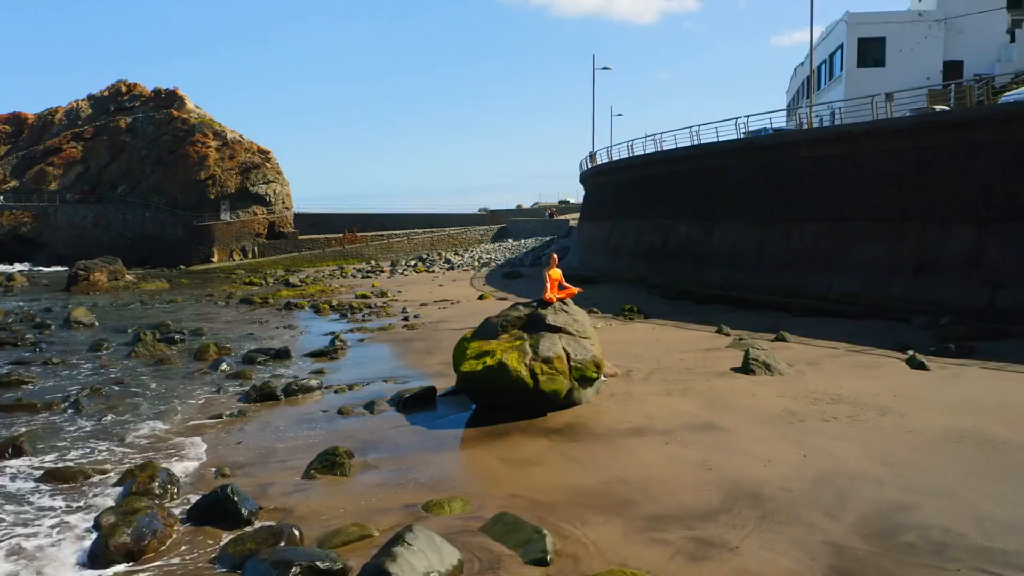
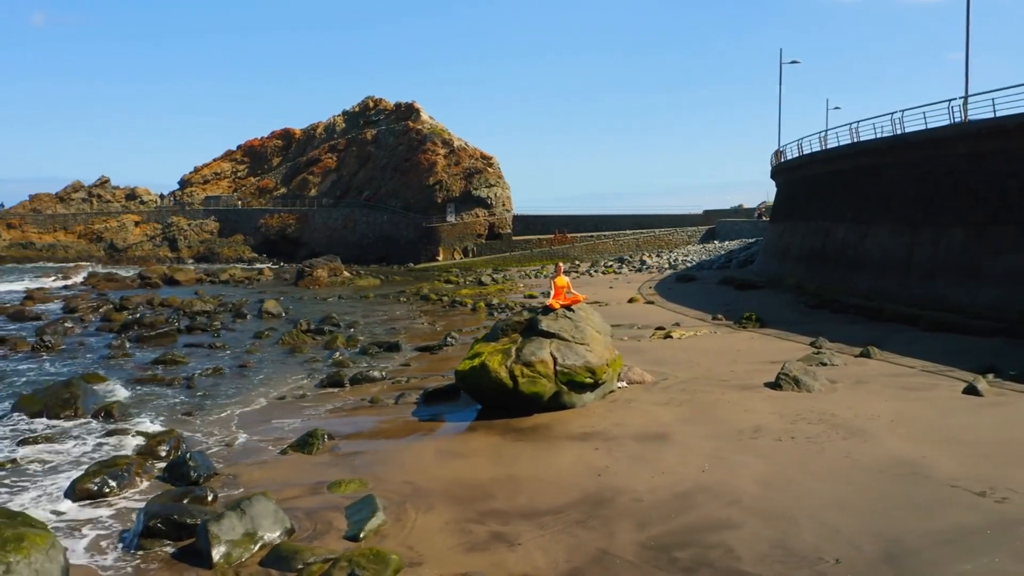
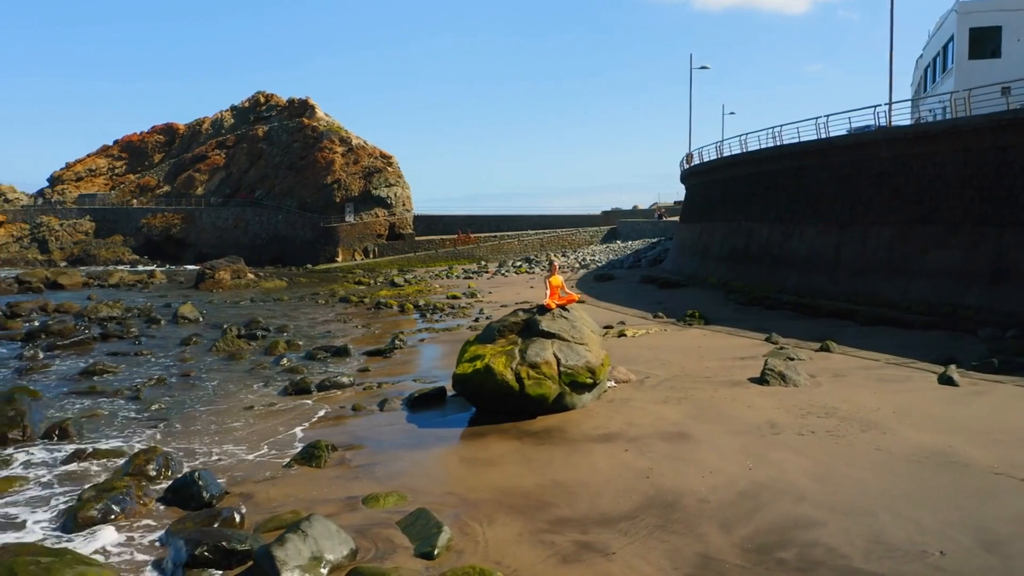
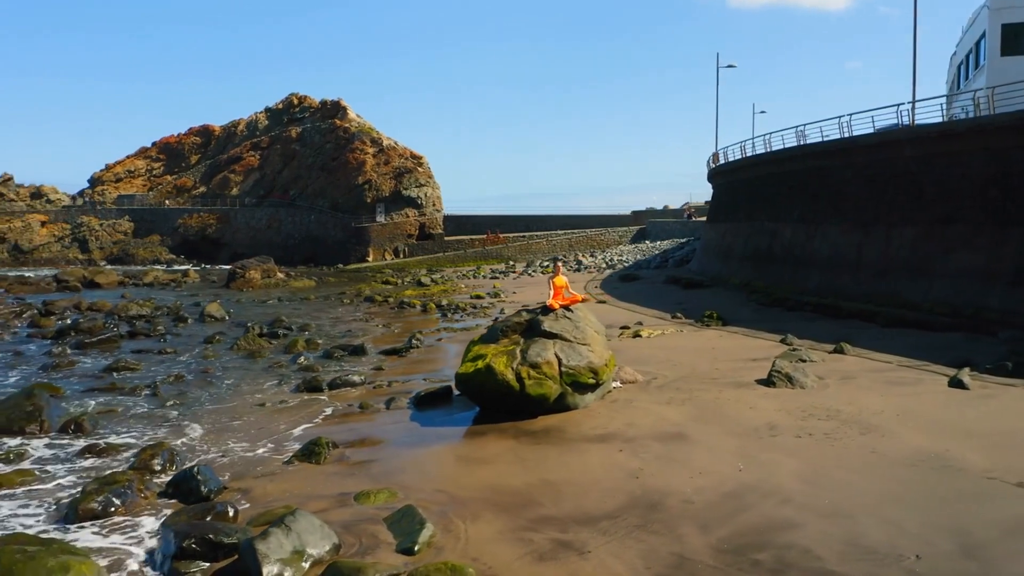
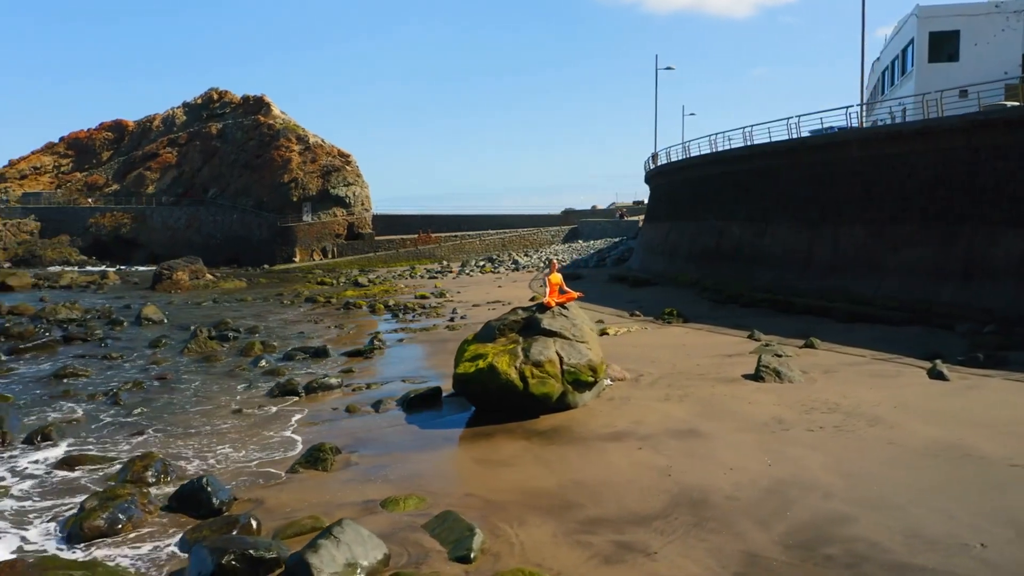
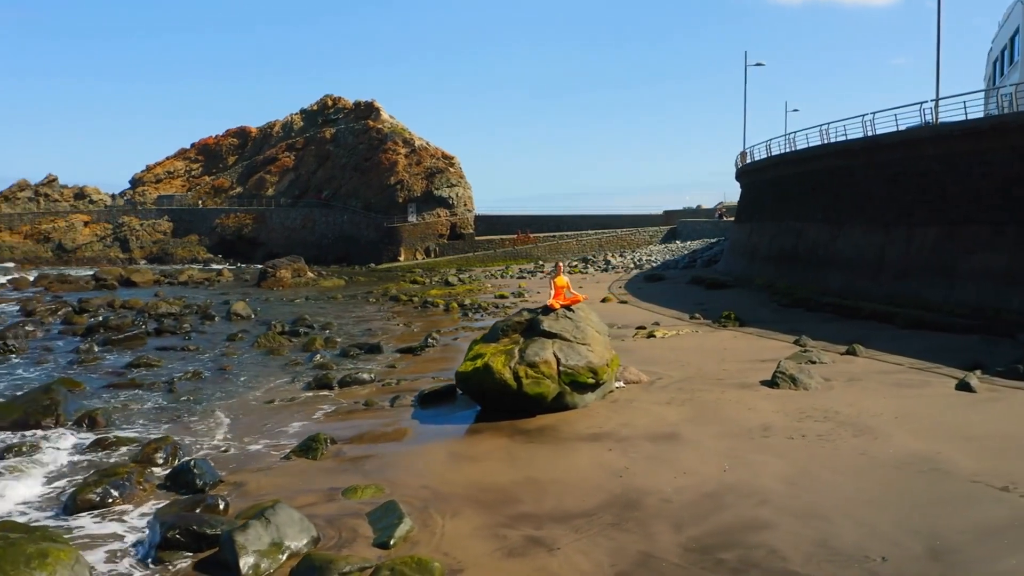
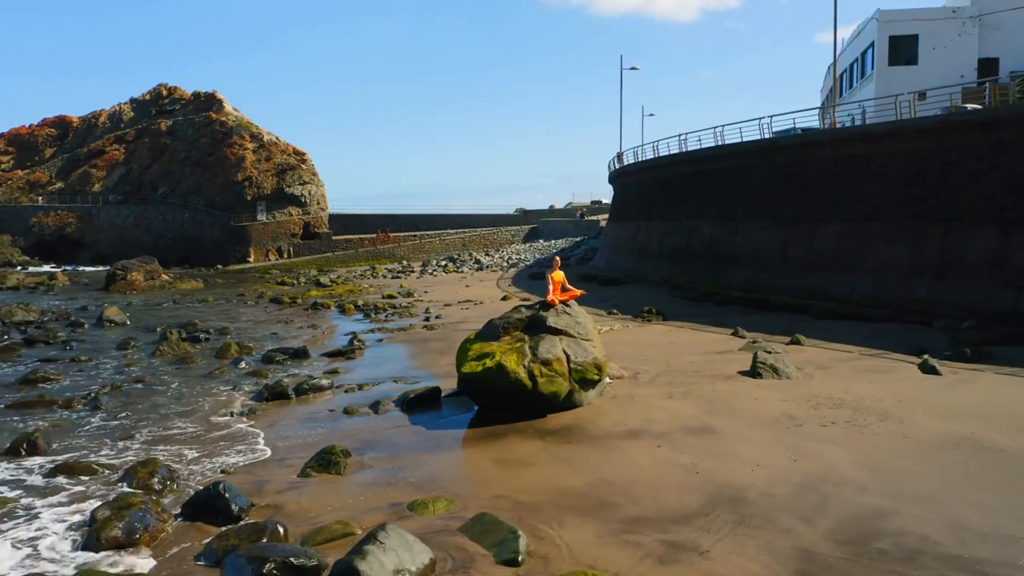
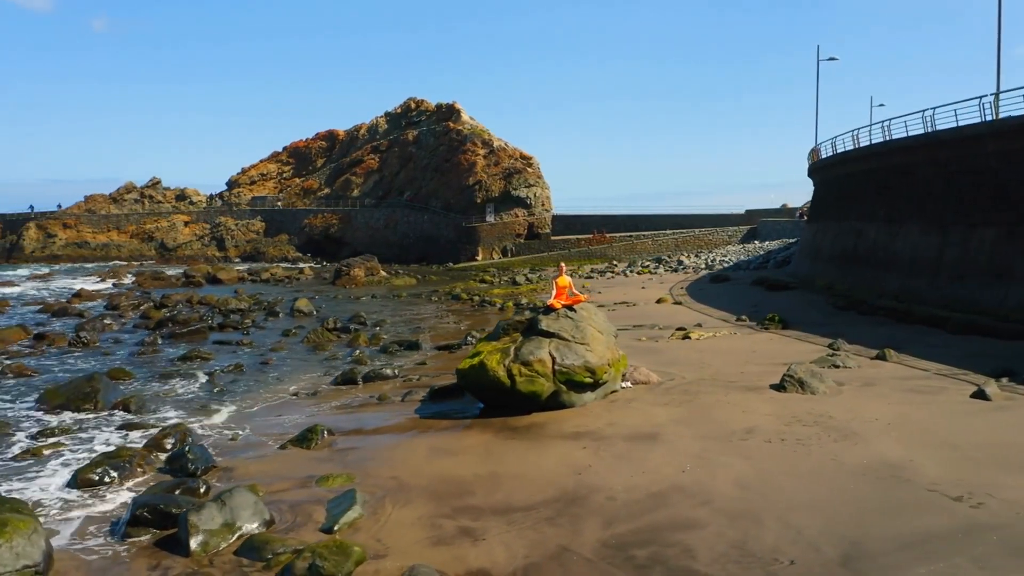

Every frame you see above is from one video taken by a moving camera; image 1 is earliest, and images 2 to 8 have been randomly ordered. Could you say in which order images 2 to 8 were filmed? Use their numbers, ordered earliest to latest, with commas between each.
7, 5, 3, 4, 6, 2, 8
